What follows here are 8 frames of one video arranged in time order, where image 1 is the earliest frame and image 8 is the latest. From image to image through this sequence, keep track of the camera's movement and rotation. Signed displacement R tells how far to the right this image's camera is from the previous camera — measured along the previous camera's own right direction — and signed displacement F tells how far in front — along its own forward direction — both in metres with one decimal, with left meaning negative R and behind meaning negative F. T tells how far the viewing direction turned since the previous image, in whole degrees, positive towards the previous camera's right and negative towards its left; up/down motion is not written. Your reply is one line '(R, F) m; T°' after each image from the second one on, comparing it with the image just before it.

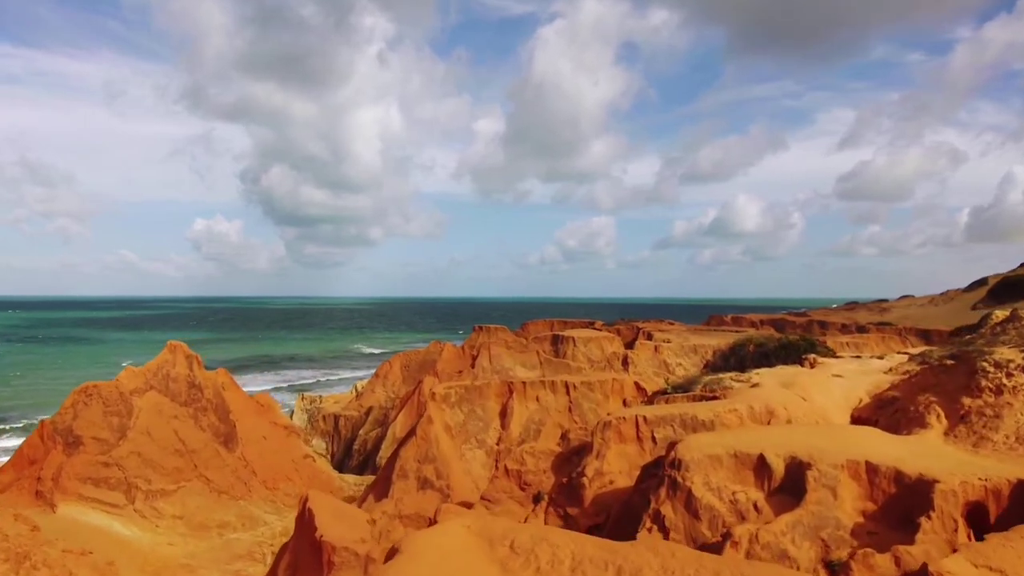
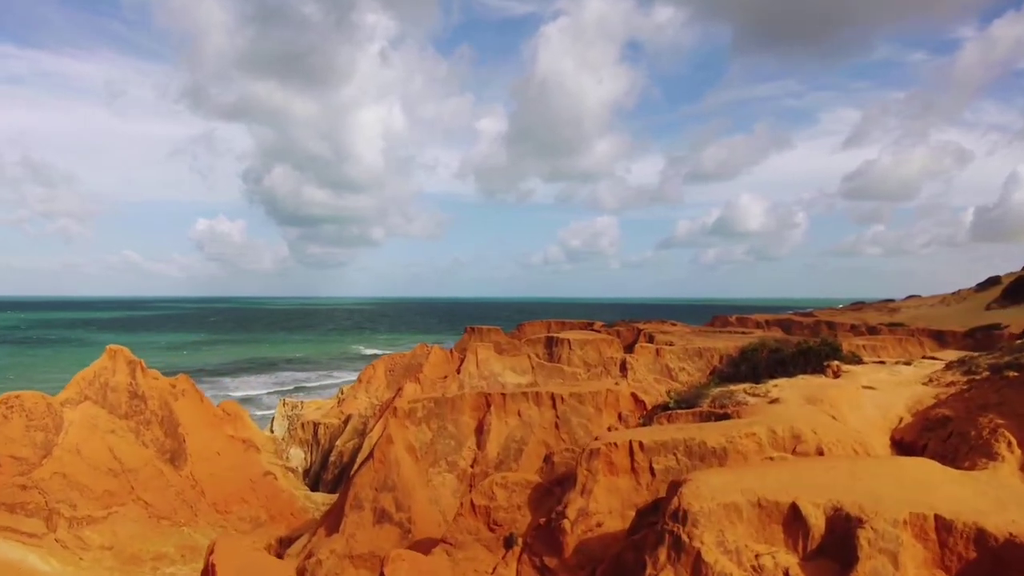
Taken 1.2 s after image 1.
(+0.6, +2.2) m; 0°
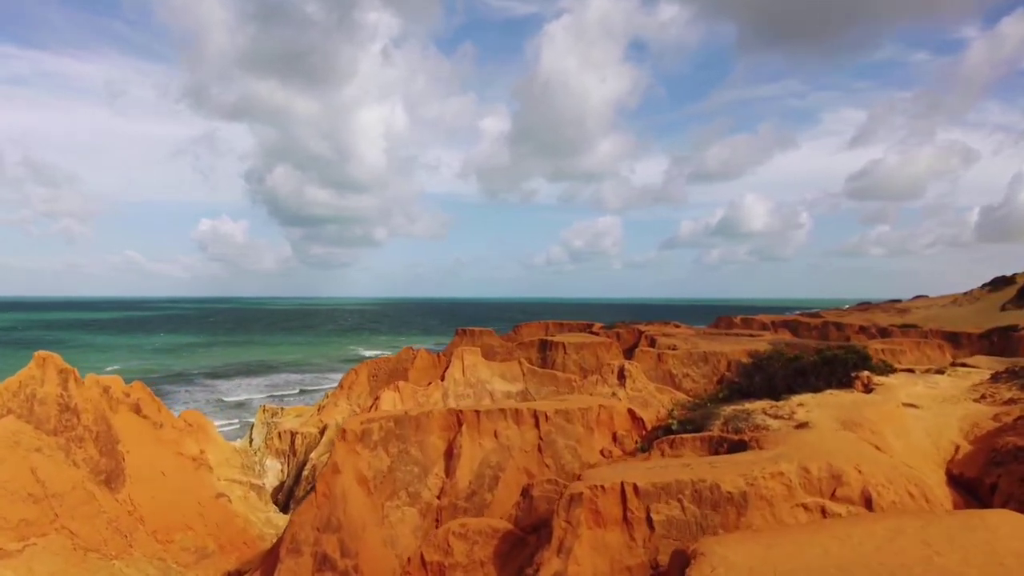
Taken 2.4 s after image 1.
(+0.5, +2.1) m; 0°
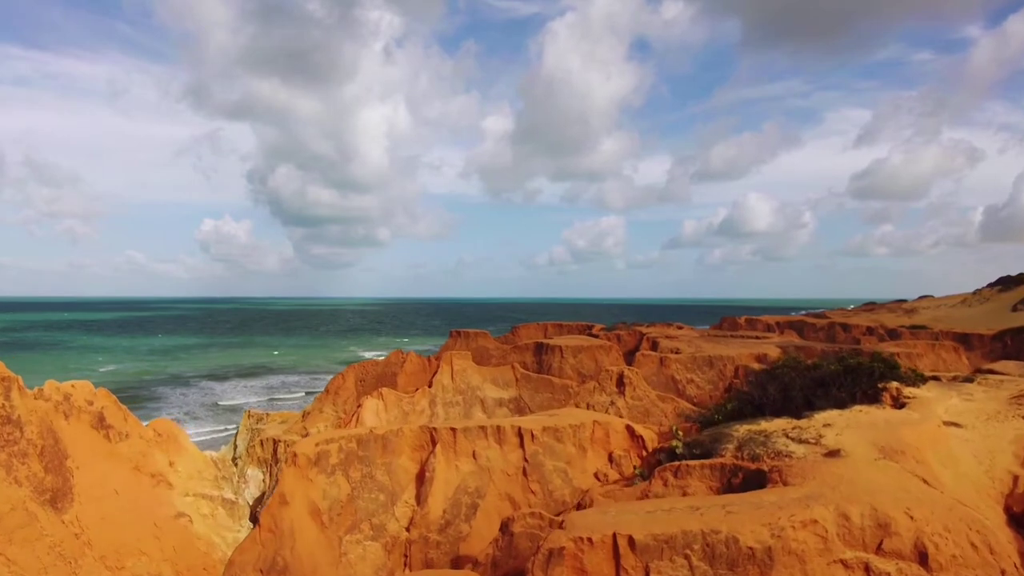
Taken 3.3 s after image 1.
(+0.3, +1.5) m; 0°
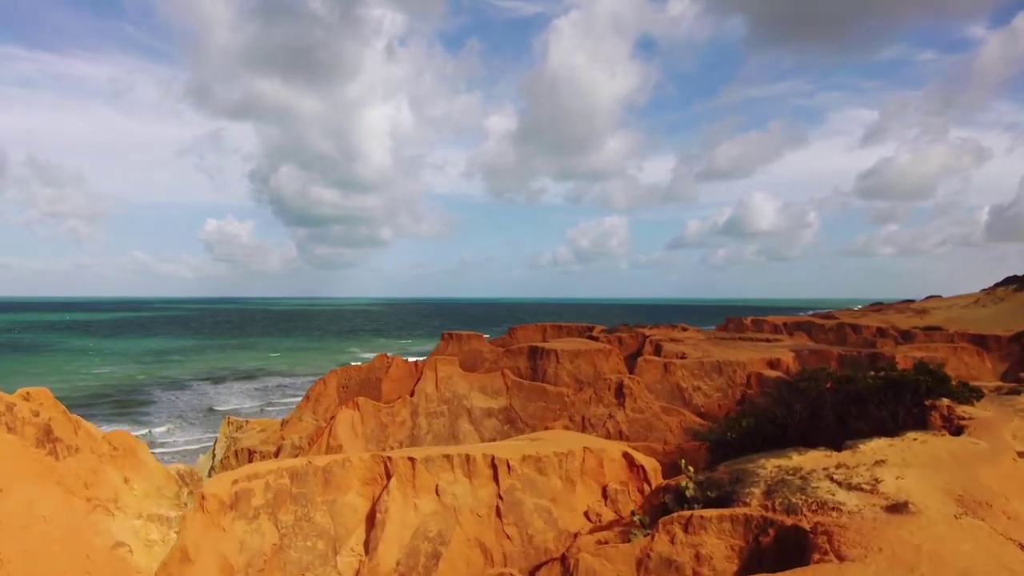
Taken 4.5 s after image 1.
(+0.4, +1.9) m; 0°
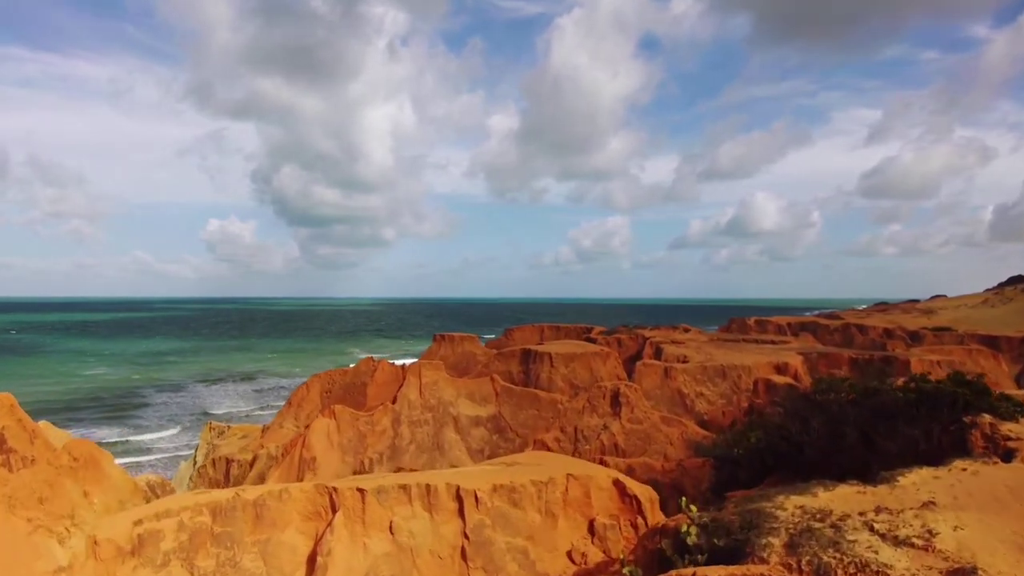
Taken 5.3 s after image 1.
(+0.4, +1.3) m; 0°
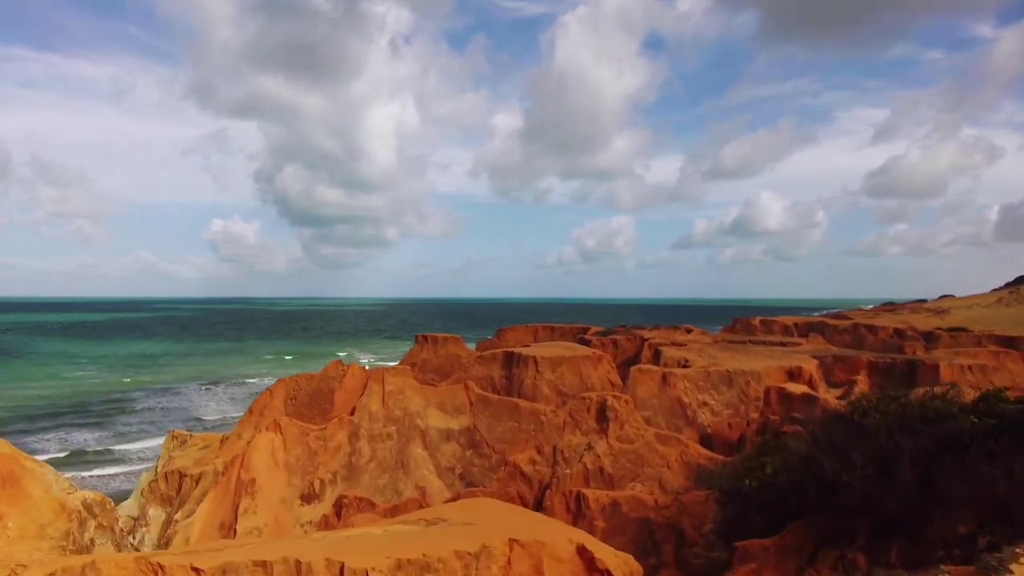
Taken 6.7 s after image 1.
(+0.7, +2.3) m; 0°
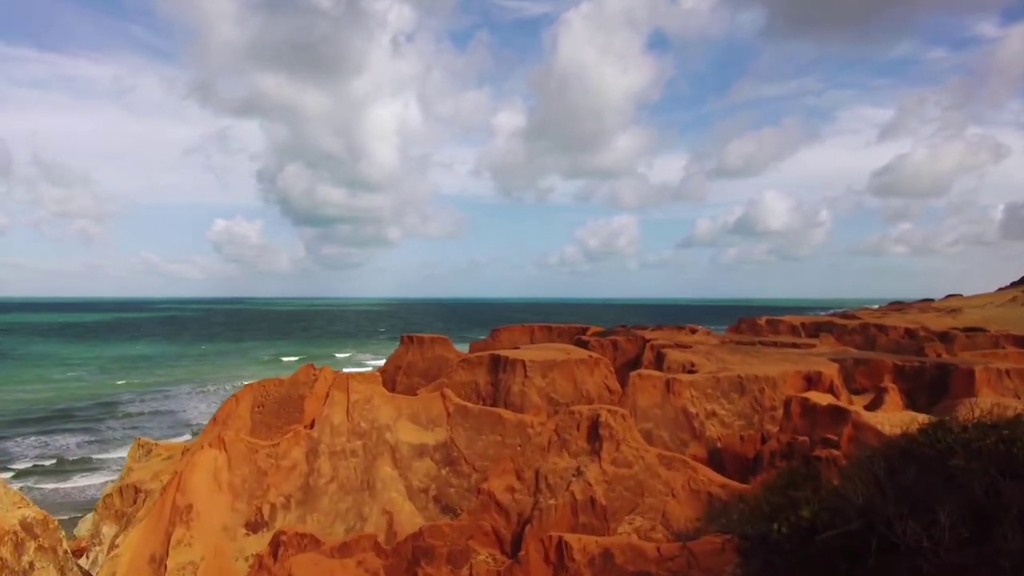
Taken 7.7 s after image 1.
(+0.5, +2.0) m; 0°
